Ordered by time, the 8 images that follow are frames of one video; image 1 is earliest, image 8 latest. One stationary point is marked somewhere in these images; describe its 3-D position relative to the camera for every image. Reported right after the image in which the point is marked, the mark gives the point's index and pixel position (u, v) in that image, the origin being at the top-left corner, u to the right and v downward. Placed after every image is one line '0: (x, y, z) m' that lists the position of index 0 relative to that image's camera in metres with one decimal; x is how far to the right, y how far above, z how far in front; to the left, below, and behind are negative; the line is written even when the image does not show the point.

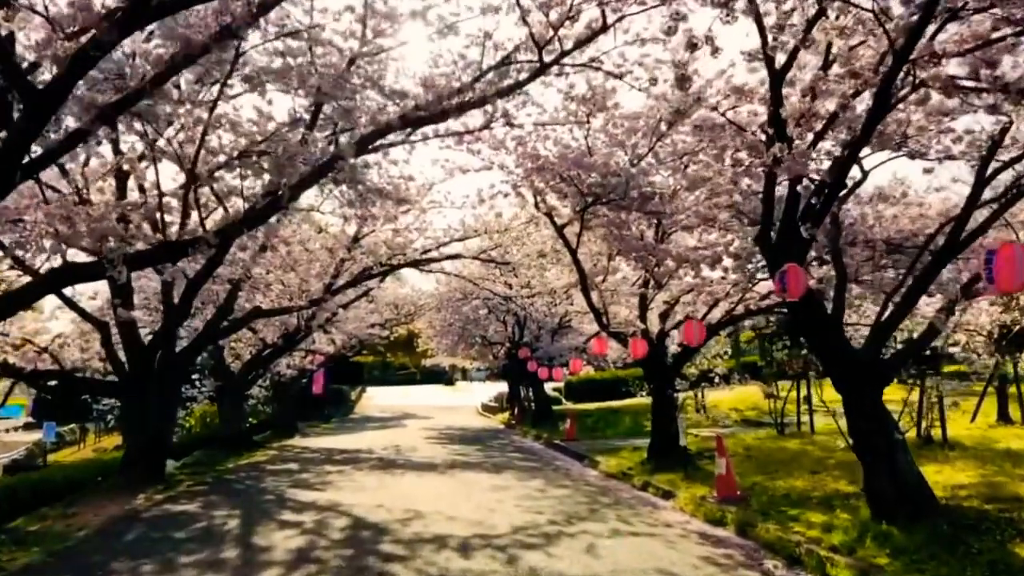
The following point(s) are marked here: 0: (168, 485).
0: (-7.3, -4.2, +17.7) m
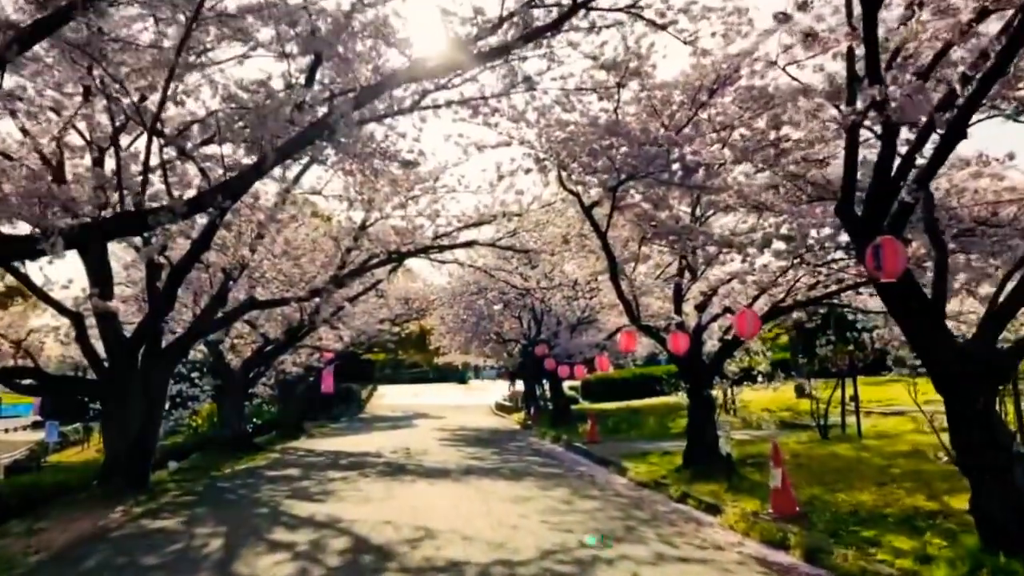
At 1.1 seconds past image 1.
0: (-6.9, -4.0, +16.0) m
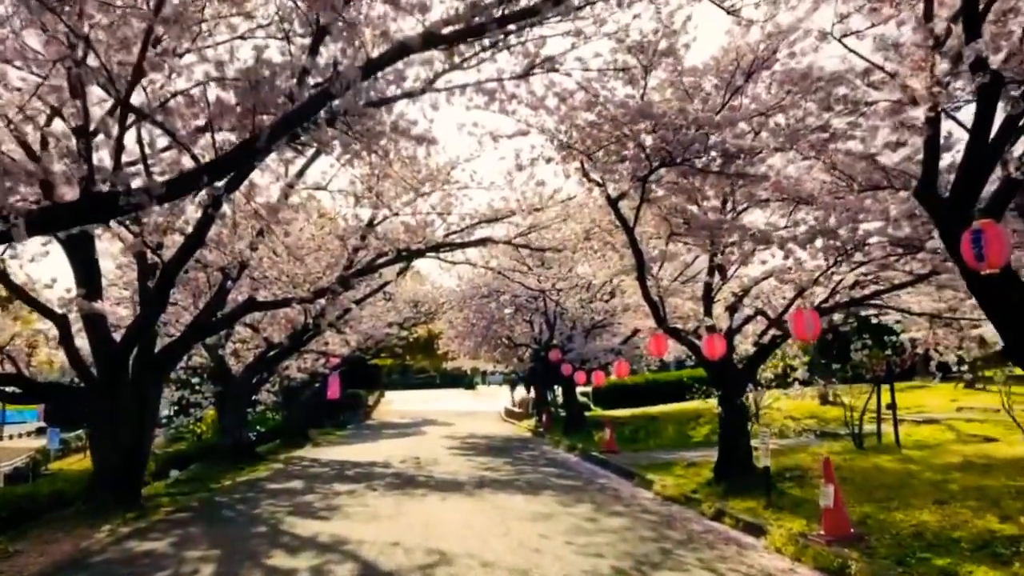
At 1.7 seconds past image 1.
0: (-6.5, -4.0, +14.8) m
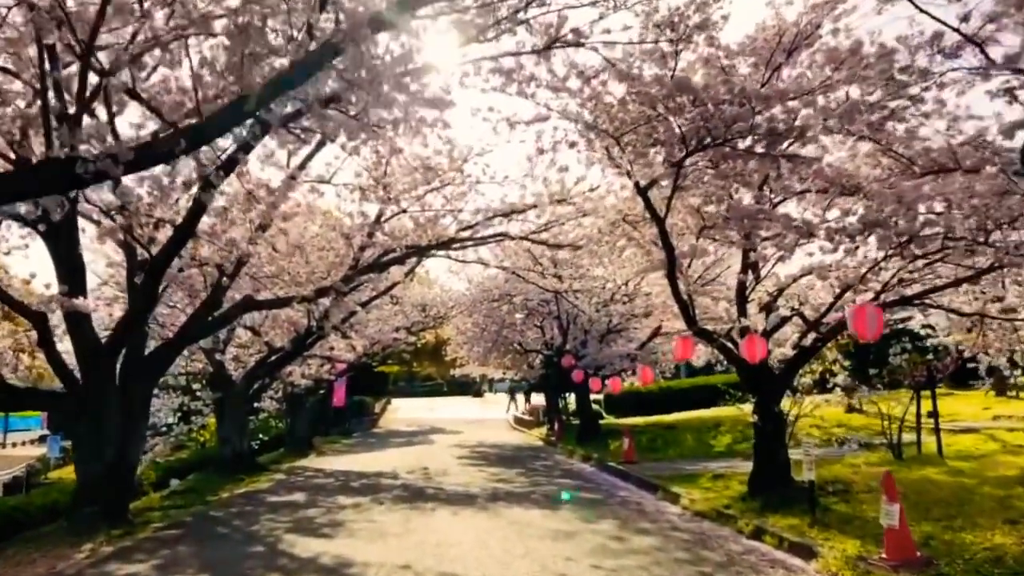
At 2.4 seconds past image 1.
0: (-6.2, -3.9, +13.6) m
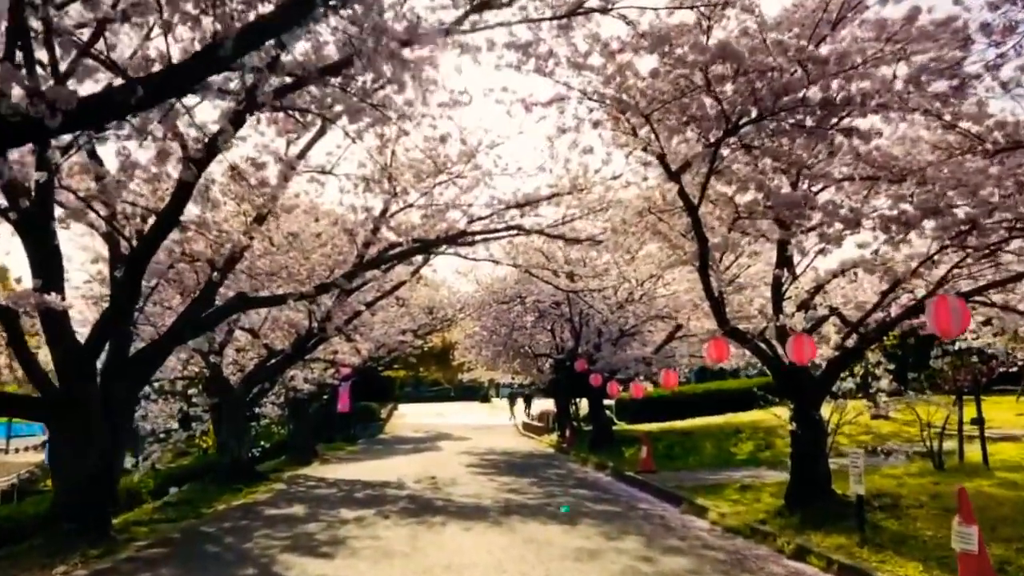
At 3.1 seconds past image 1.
0: (-5.9, -3.8, +12.4) m
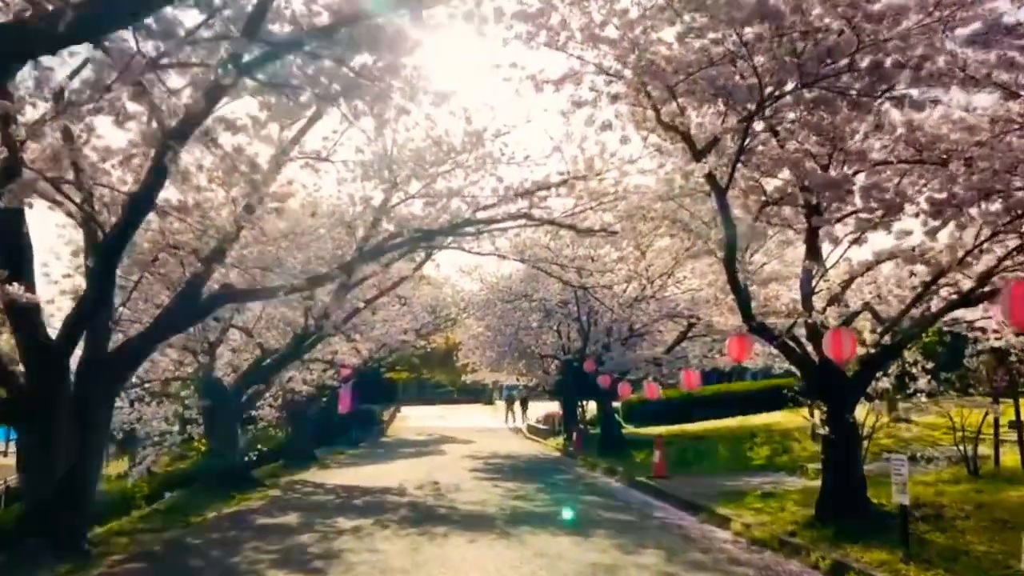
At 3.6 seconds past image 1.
0: (-5.8, -3.7, +11.3) m
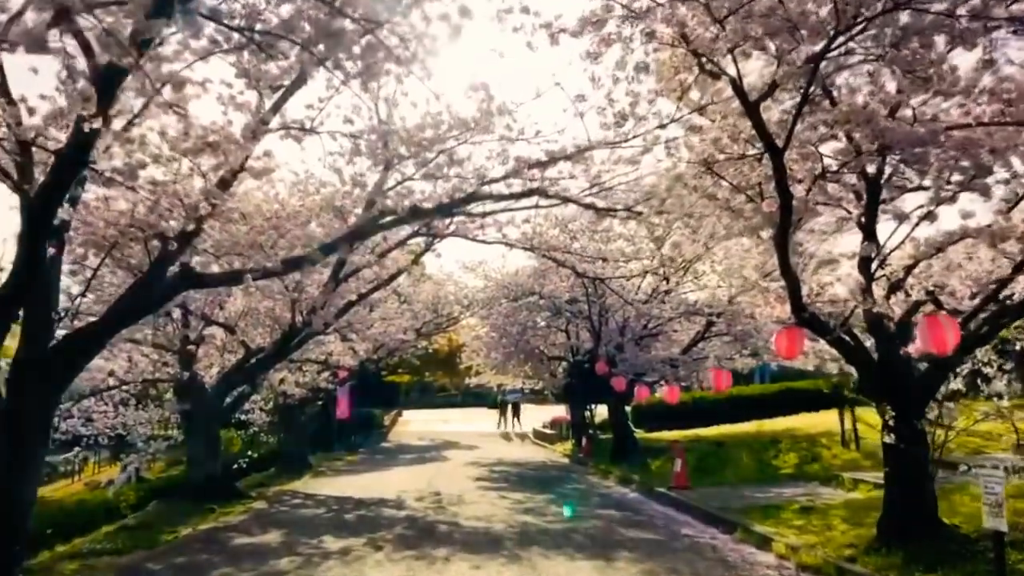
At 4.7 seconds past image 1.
0: (-5.6, -3.5, +9.5) m
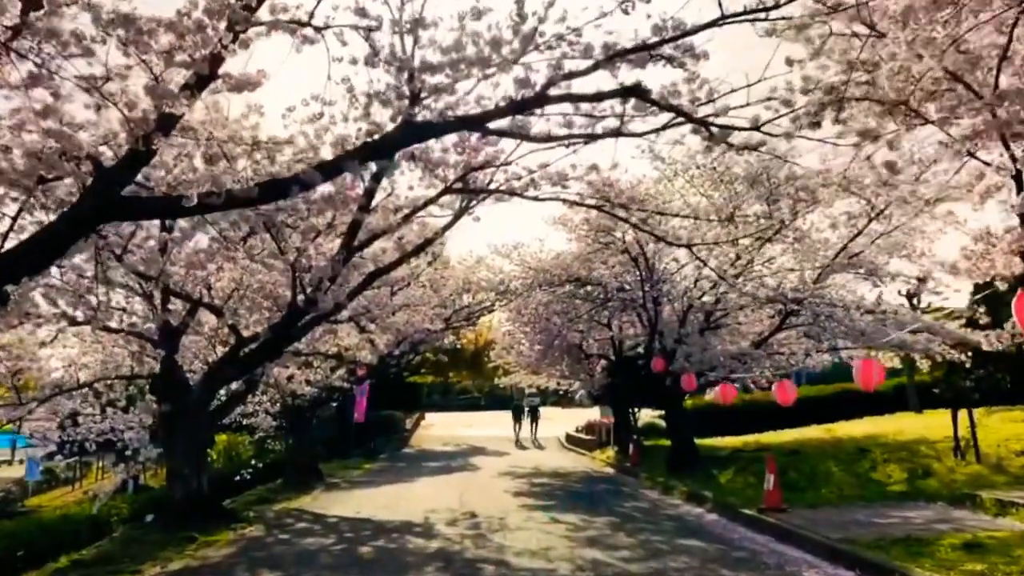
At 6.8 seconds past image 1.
0: (-4.8, -3.0, +5.7) m
